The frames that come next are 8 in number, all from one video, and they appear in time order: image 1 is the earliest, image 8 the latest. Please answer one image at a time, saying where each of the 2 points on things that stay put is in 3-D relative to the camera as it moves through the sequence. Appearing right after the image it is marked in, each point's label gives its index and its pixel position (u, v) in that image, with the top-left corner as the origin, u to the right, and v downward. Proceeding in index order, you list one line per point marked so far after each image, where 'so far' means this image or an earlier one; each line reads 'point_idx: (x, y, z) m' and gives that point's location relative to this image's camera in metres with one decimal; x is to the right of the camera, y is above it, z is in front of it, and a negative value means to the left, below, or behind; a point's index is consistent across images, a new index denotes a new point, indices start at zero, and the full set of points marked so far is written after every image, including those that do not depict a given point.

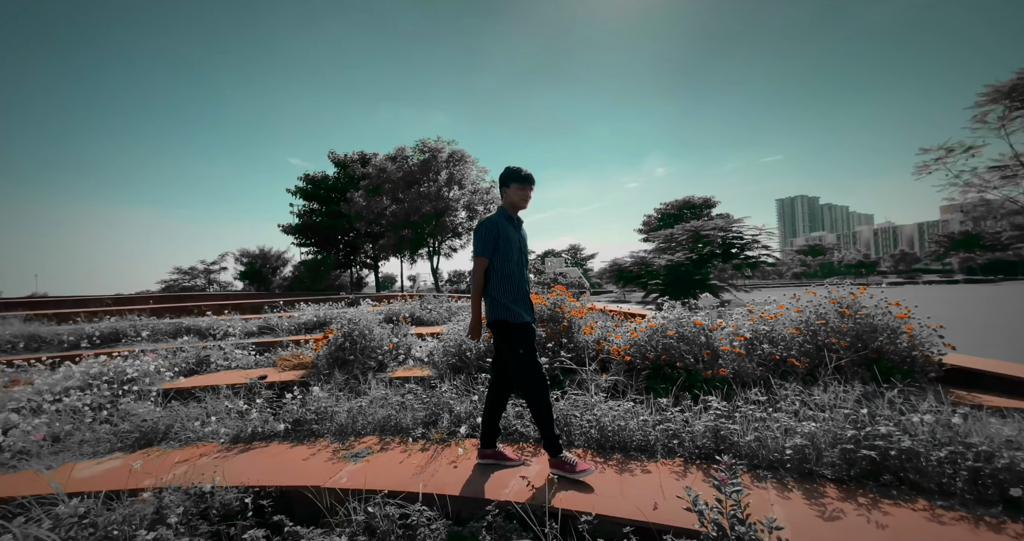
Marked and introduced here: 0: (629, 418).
0: (+0.7, -0.9, +2.5) m
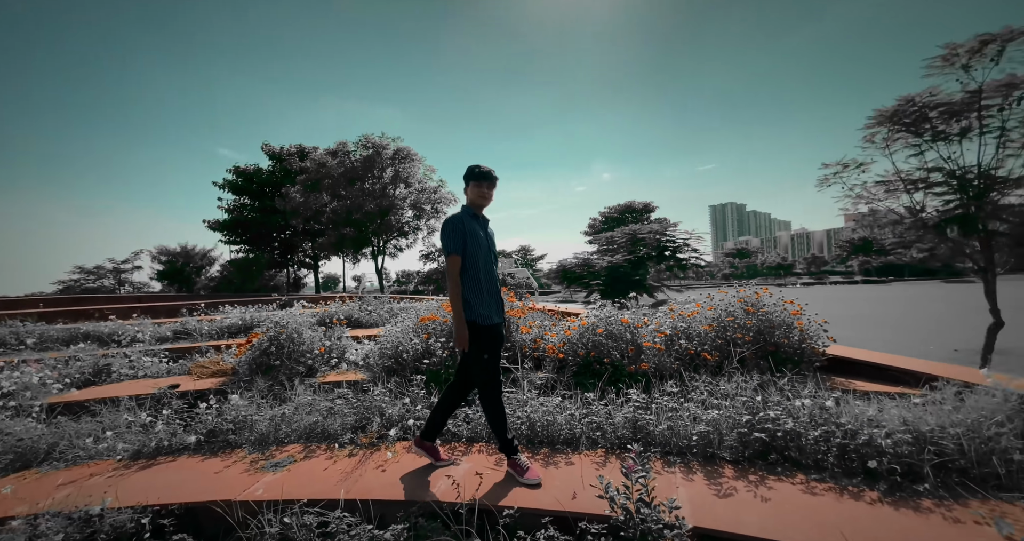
0: (+0.3, -0.9, +2.6) m
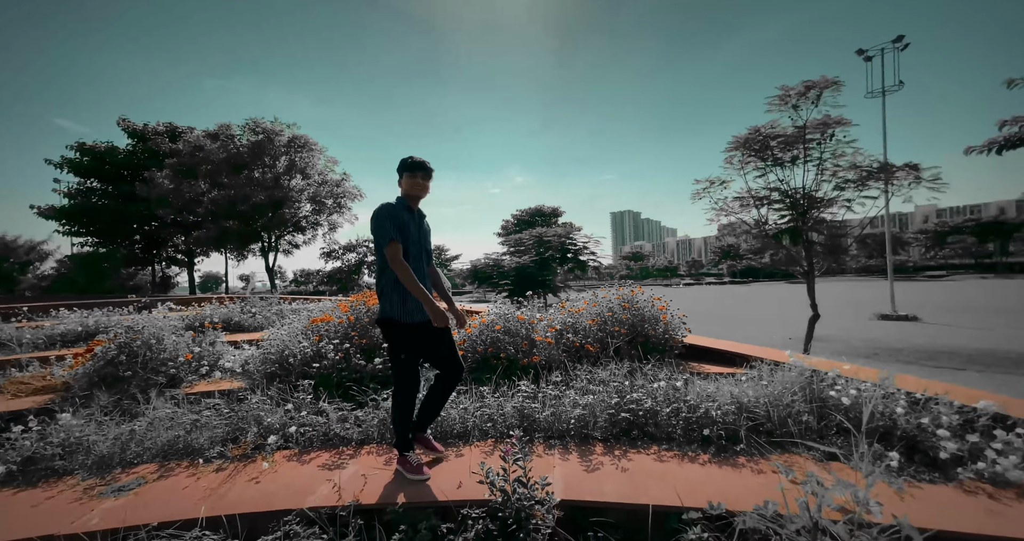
0: (-0.4, -0.9, +2.7) m
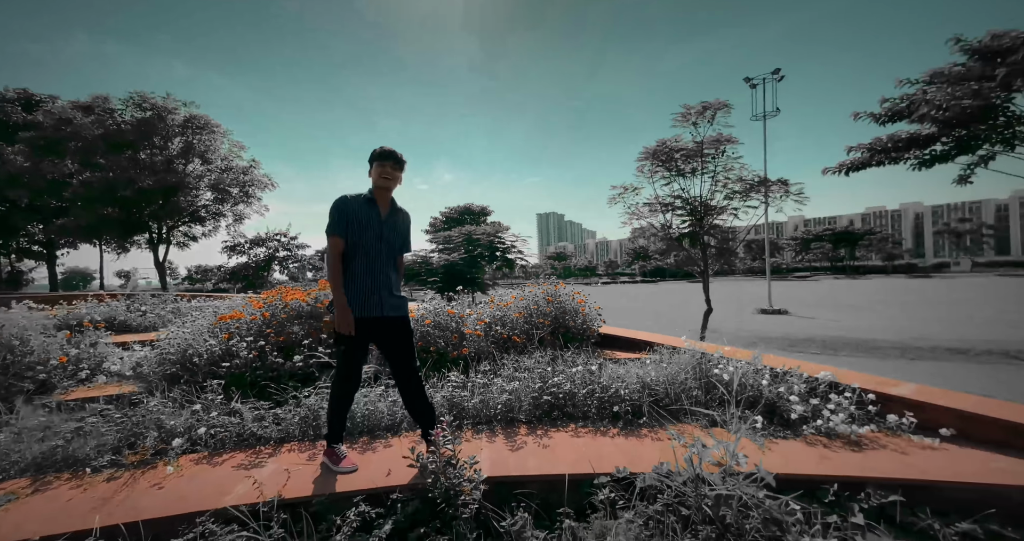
0: (-0.9, -0.9, +2.7) m
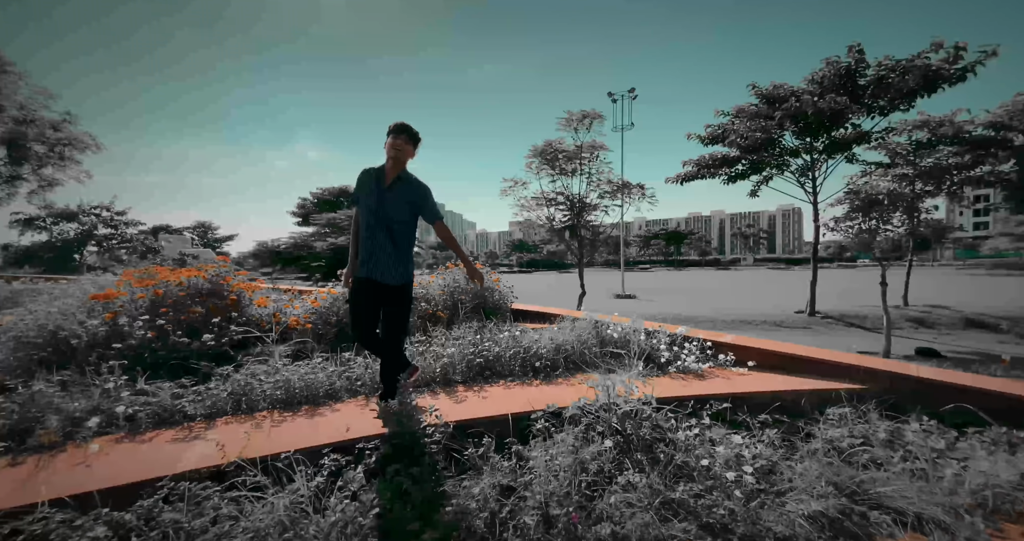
0: (-1.3, -0.7, +2.7) m
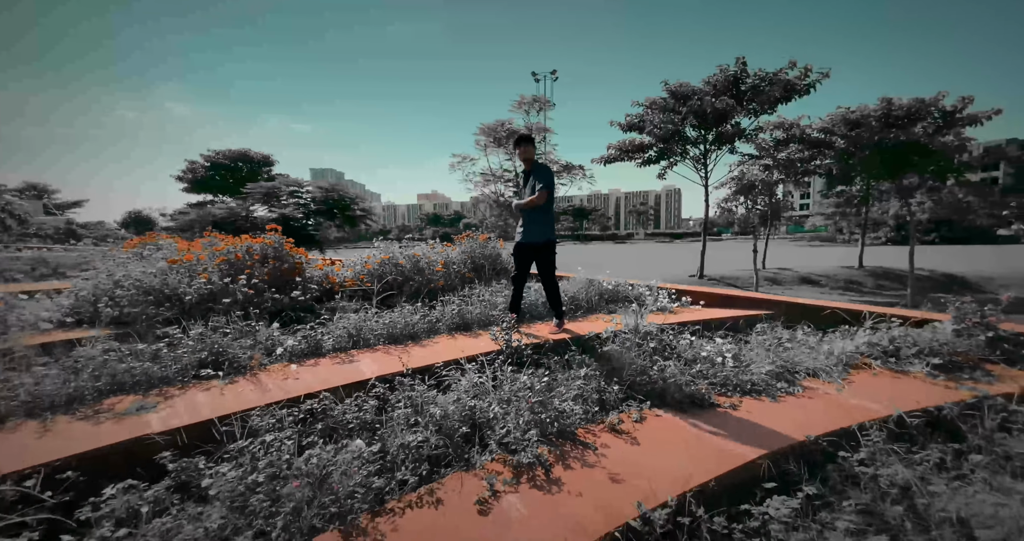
0: (-0.9, -0.4, +3.4) m
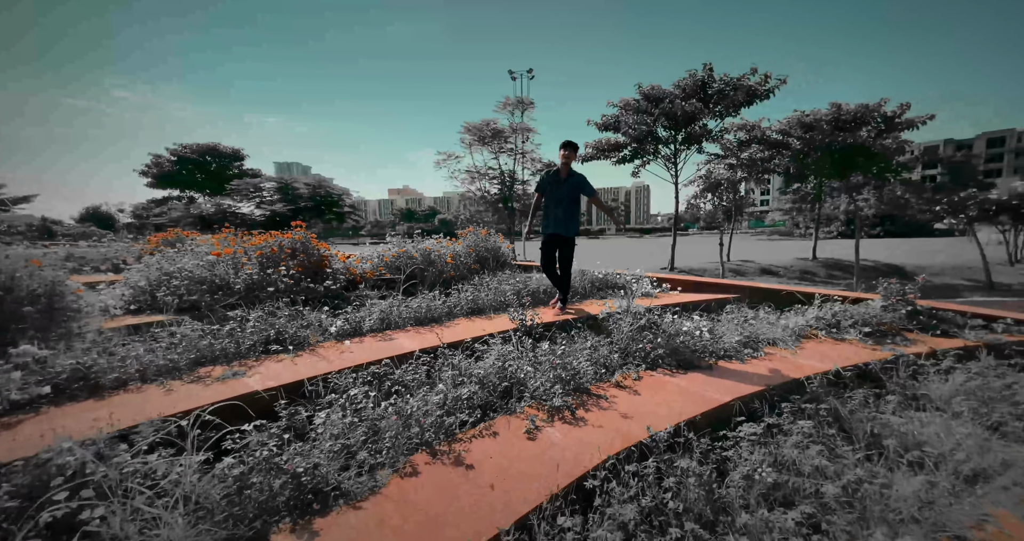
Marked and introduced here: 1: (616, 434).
0: (-0.8, -0.3, +3.8) m
1: (+0.5, -0.8, +2.1) m
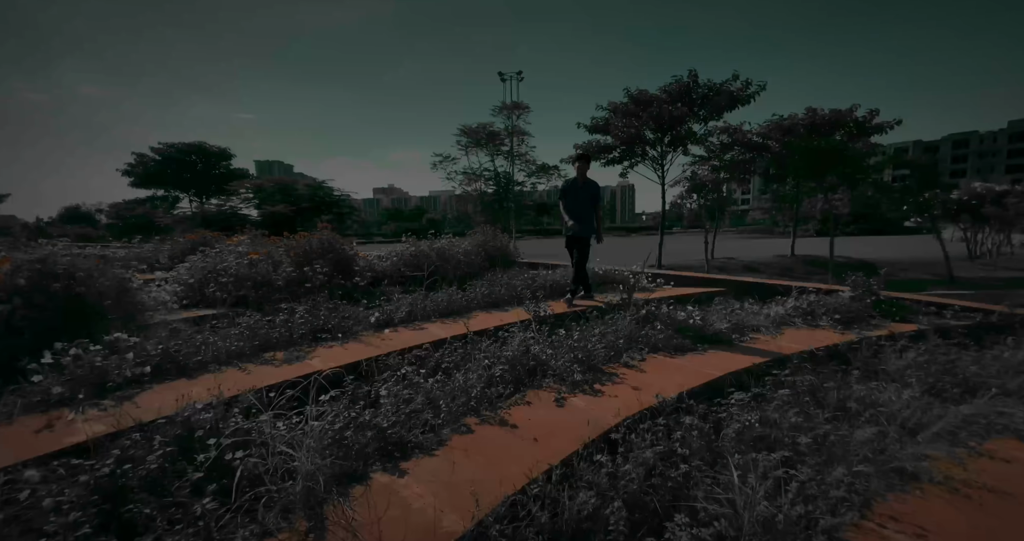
0: (-0.6, -0.3, +4.2) m
1: (+0.7, -0.8, +2.6) m
